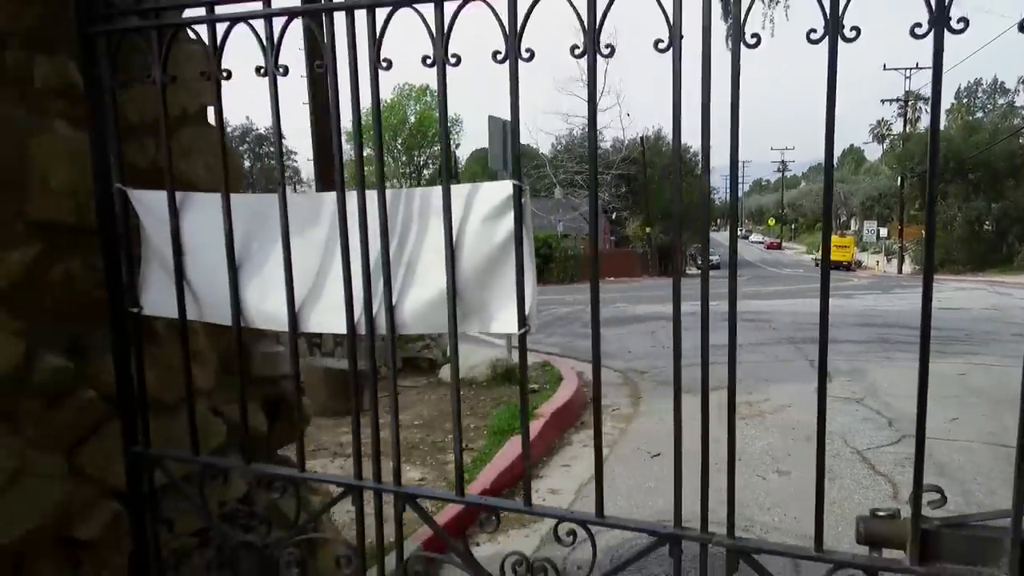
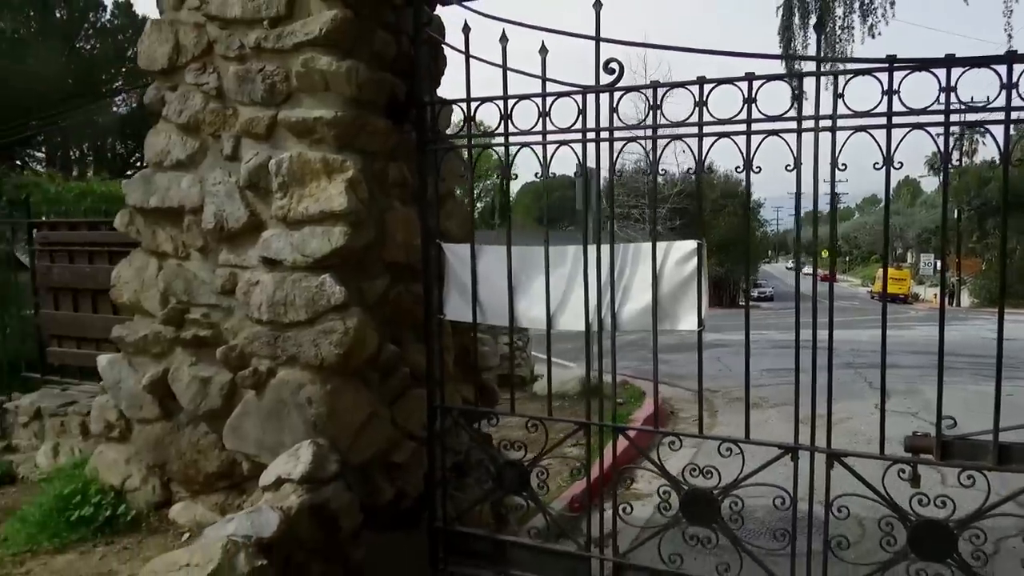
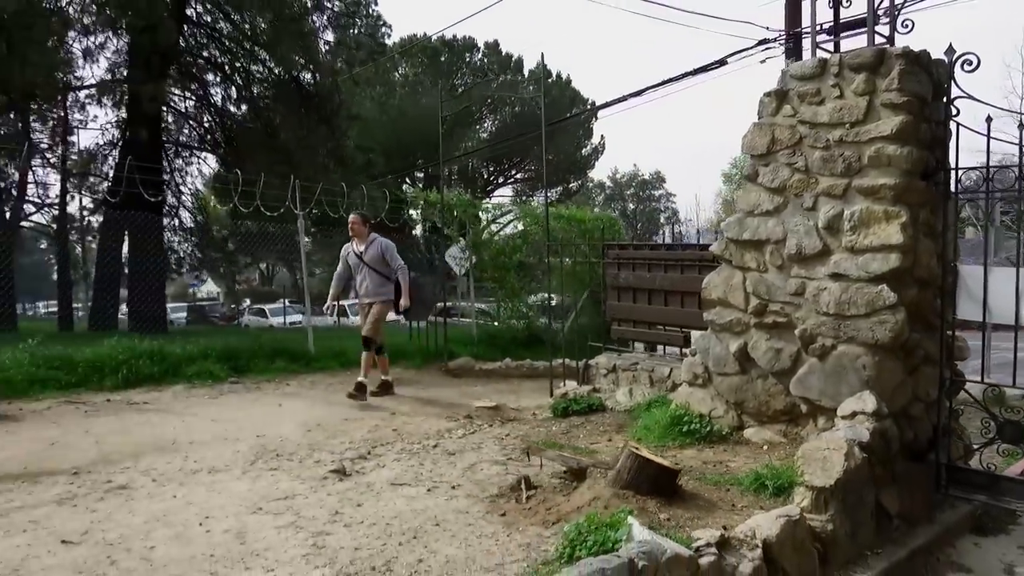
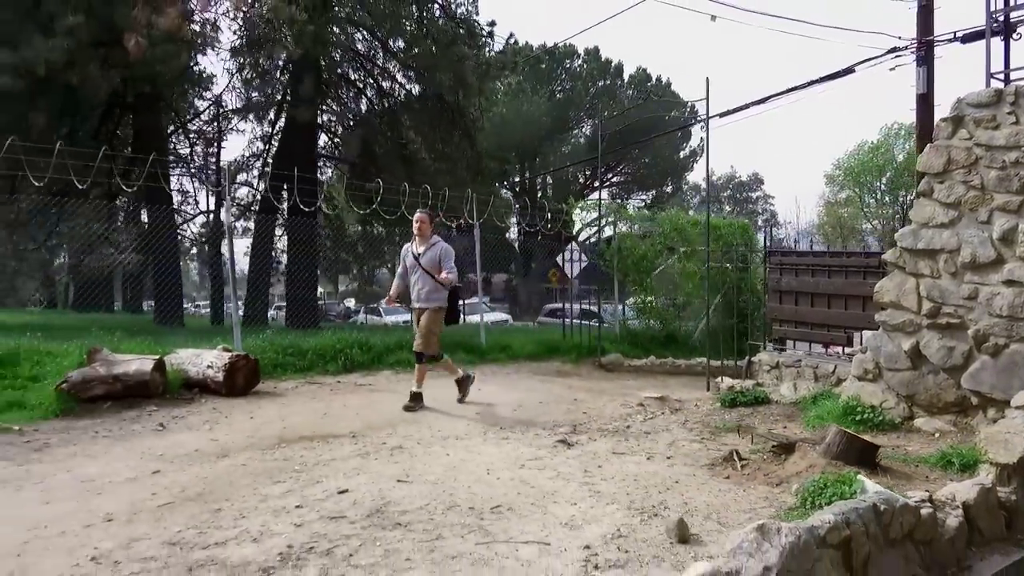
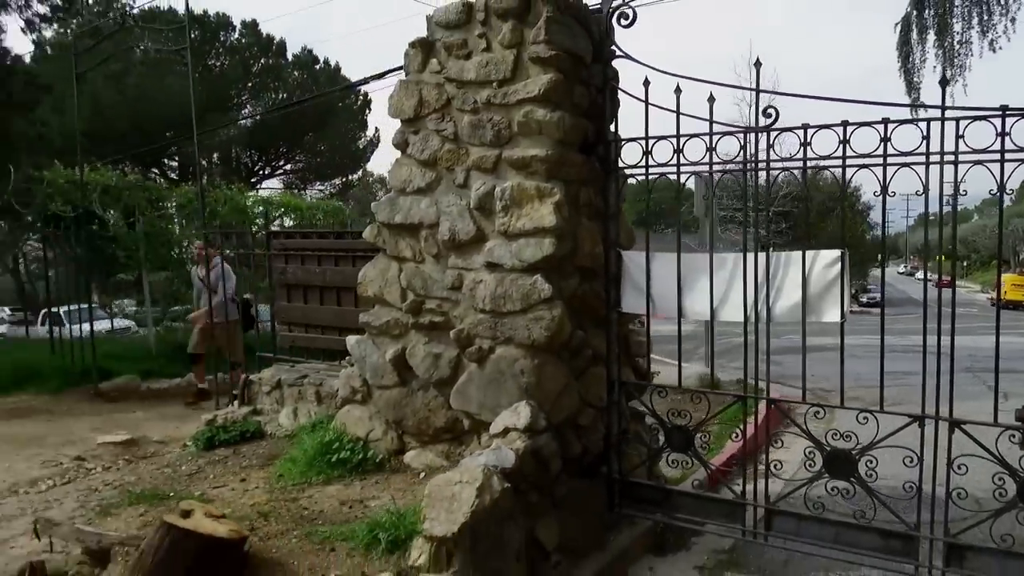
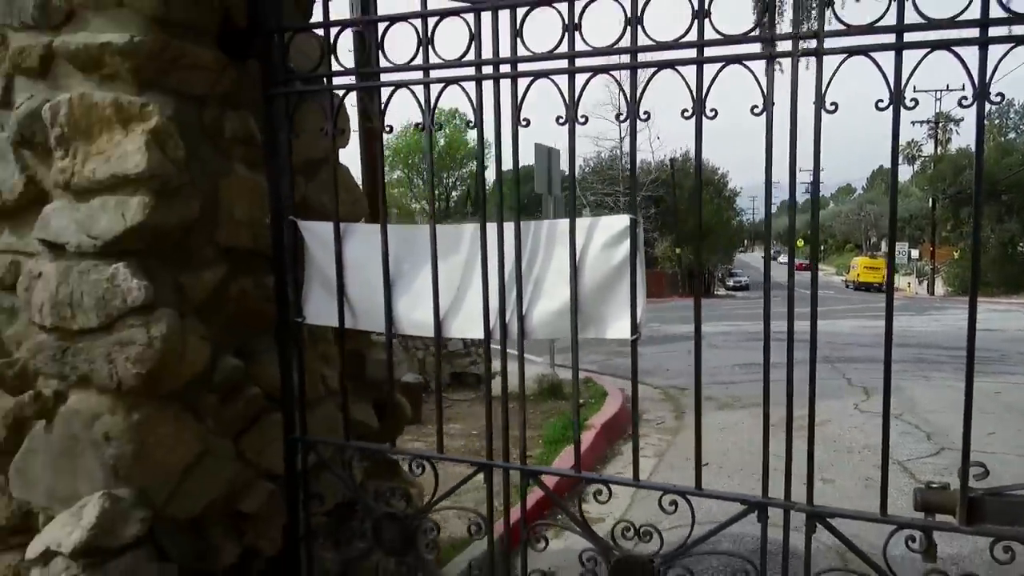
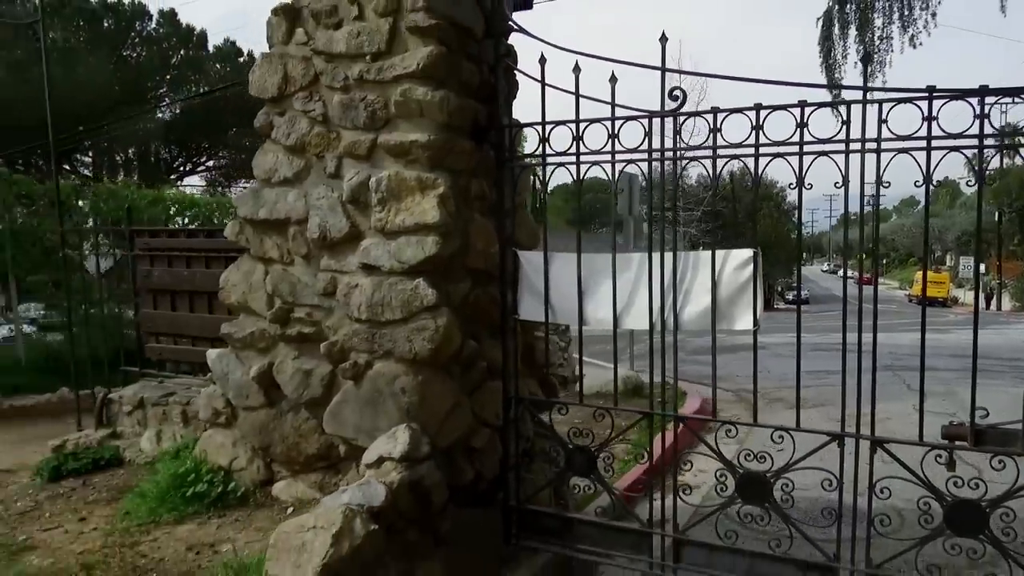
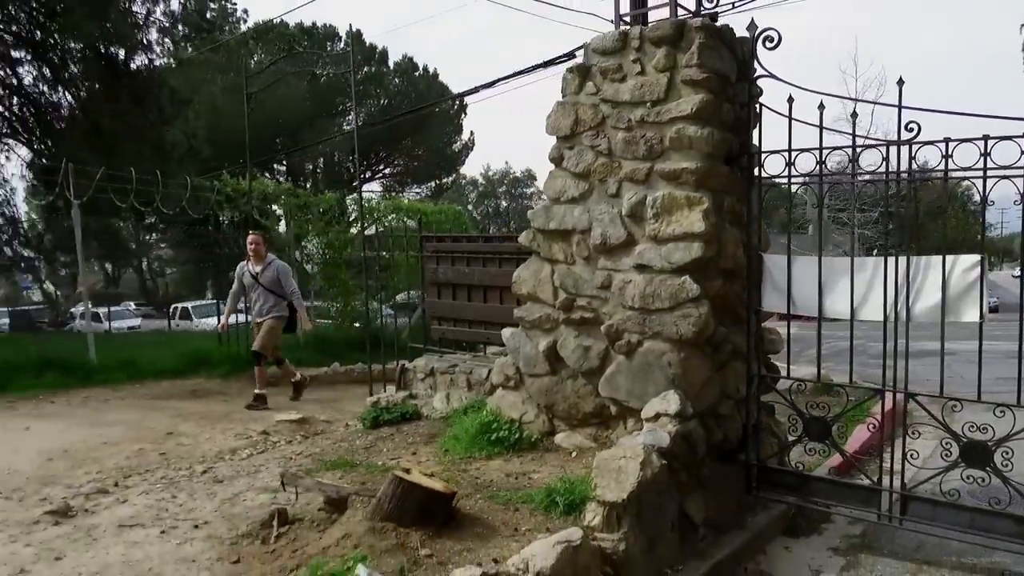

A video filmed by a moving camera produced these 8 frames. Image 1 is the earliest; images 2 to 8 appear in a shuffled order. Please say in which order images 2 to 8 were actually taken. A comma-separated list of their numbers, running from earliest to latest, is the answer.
6, 2, 7, 5, 8, 3, 4
